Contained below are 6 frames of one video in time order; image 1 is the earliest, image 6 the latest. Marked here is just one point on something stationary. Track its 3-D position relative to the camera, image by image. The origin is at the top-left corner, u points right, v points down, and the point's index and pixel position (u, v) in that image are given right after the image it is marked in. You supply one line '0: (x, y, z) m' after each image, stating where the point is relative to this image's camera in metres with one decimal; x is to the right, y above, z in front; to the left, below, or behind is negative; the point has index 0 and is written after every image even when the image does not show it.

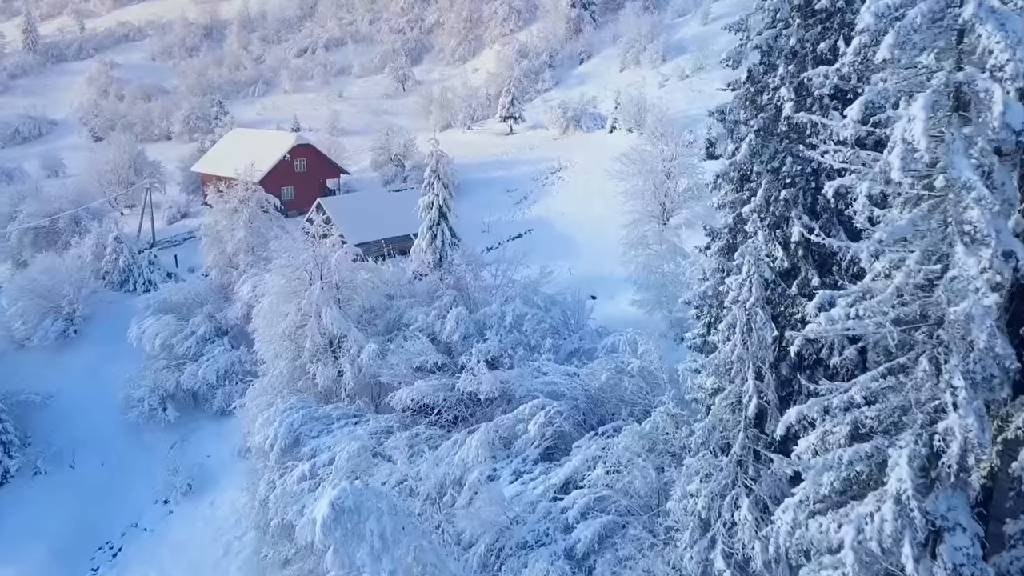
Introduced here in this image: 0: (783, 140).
0: (+4.4, +2.4, +16.6) m
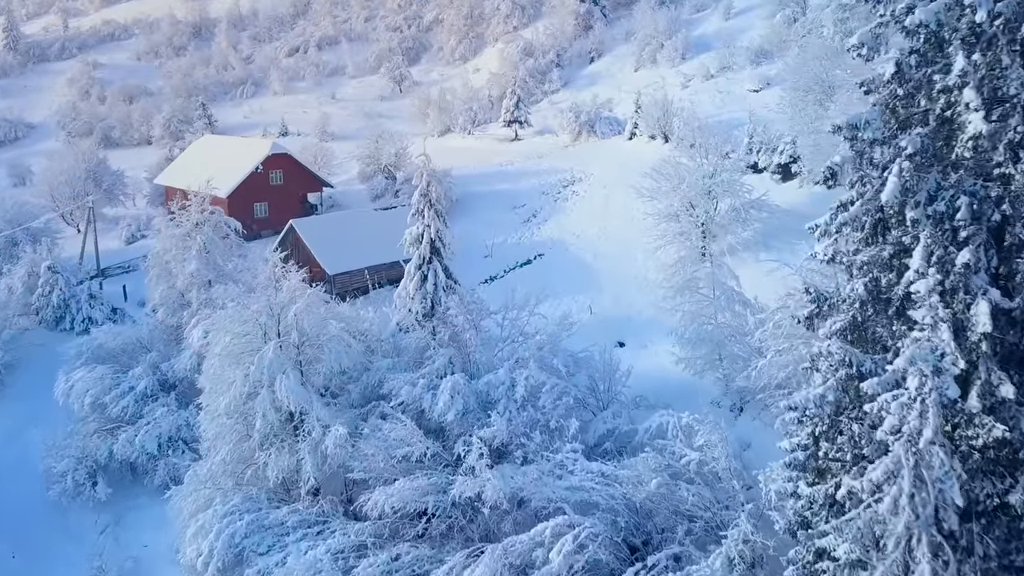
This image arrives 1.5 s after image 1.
0: (+4.6, +1.2, +10.7) m
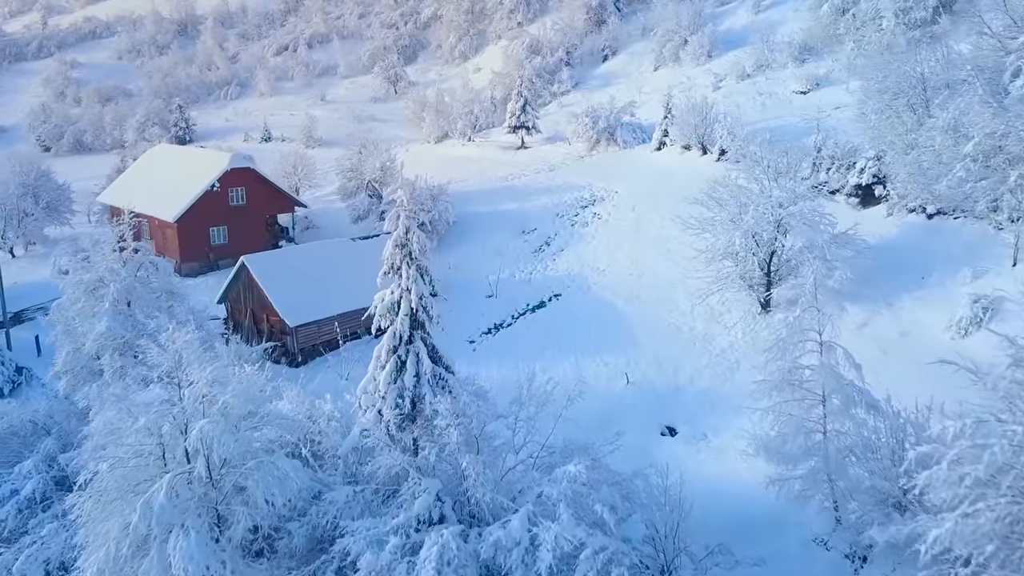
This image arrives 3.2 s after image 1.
0: (+4.8, -0.1, +3.9) m
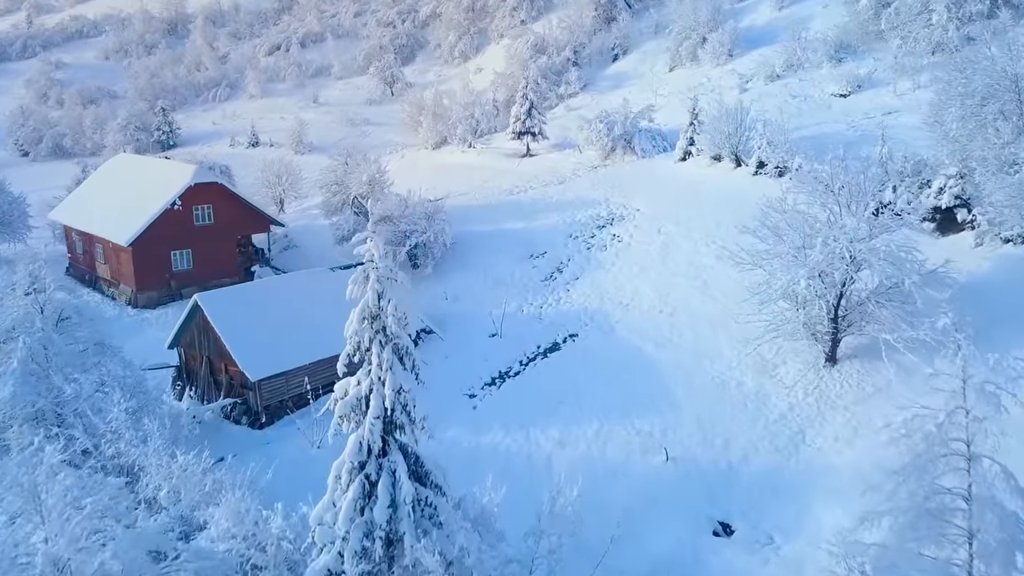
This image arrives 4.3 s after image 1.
0: (+5.0, -1.0, -0.5) m
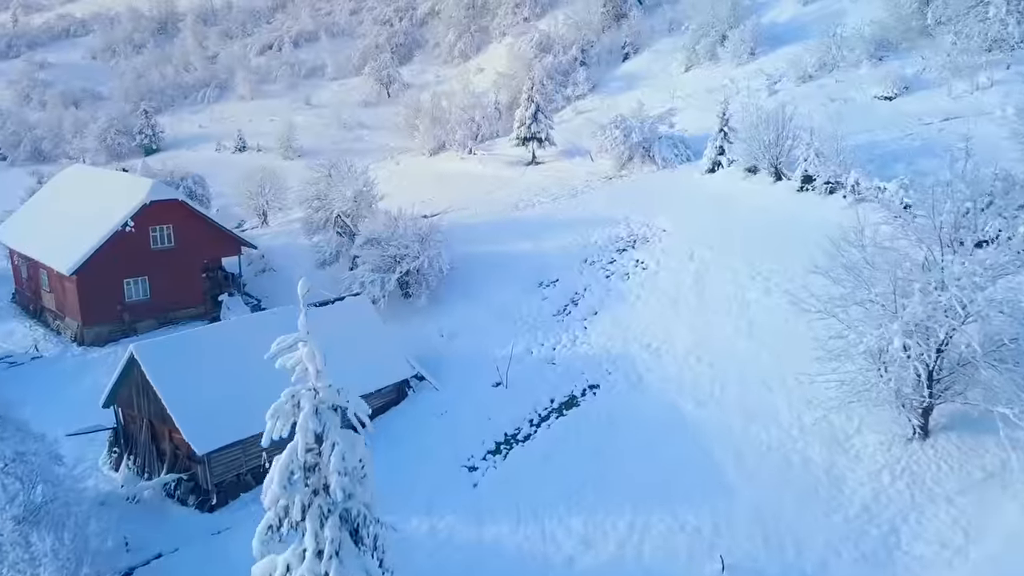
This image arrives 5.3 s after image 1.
0: (+5.1, -1.8, -4.4) m
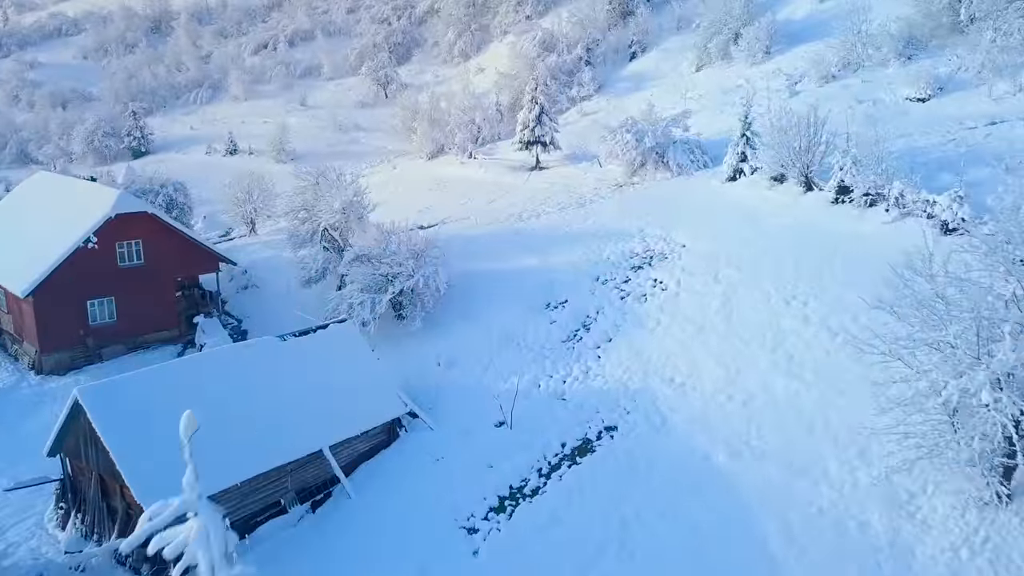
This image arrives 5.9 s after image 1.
0: (+5.2, -2.3, -6.8) m
